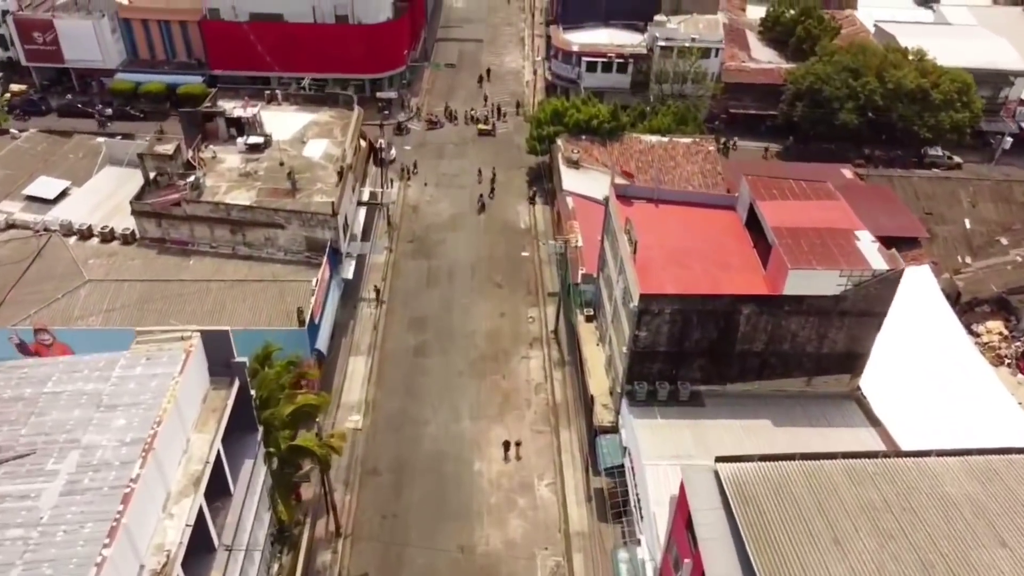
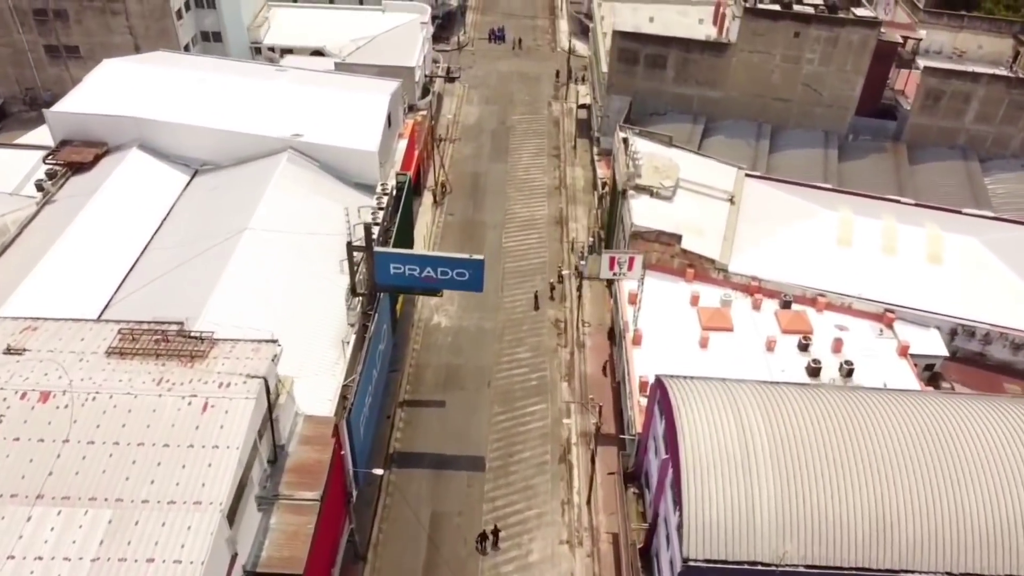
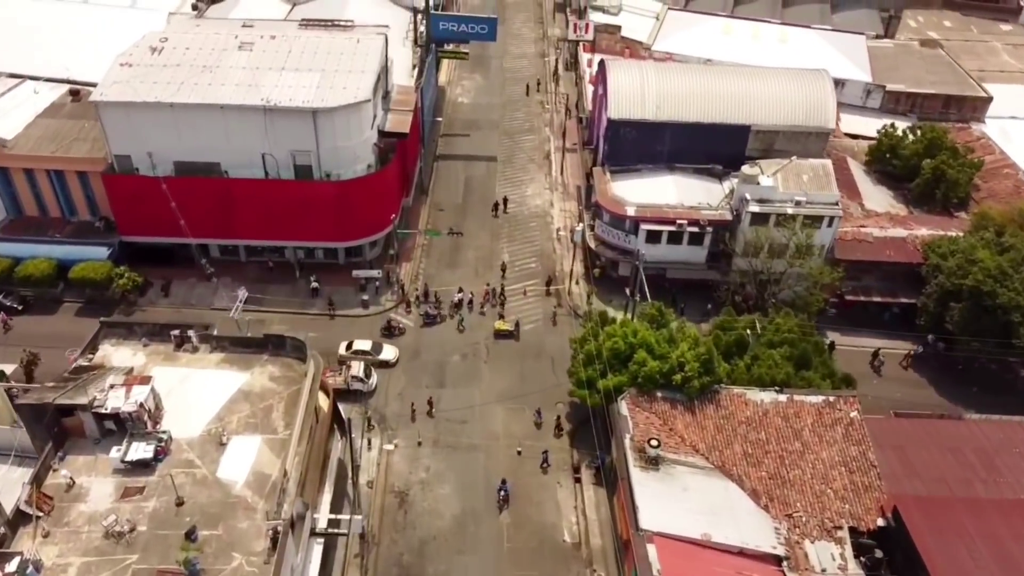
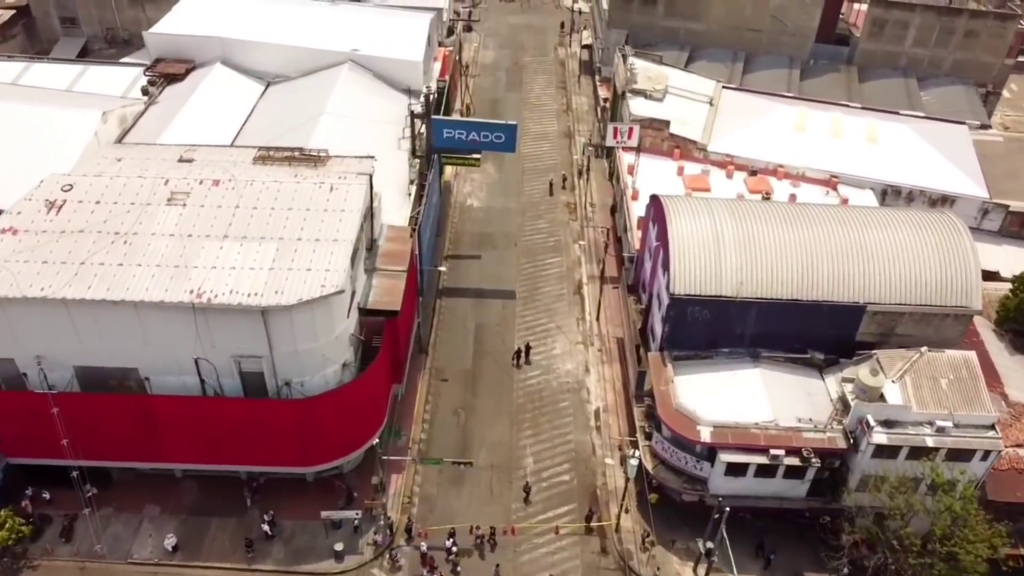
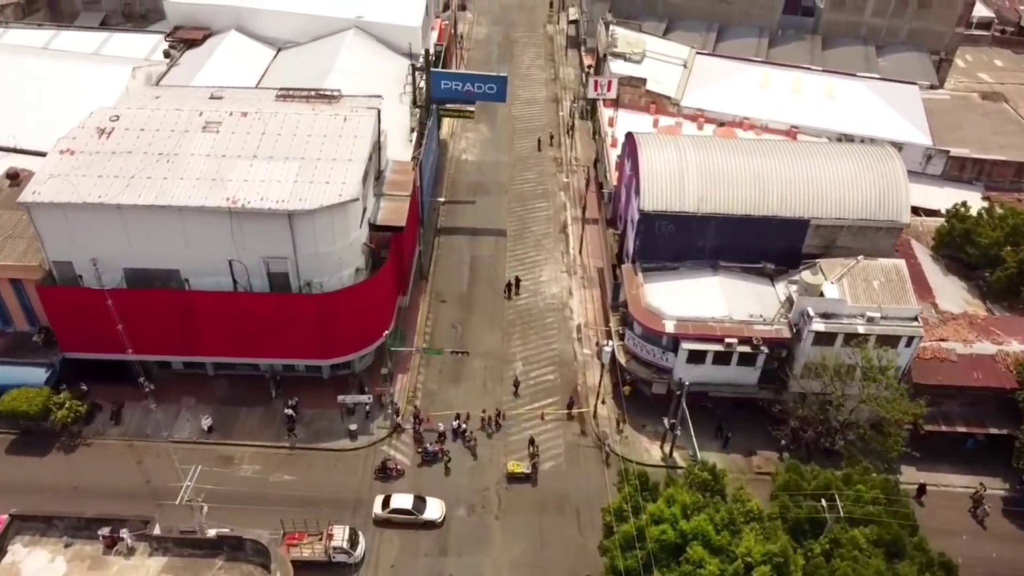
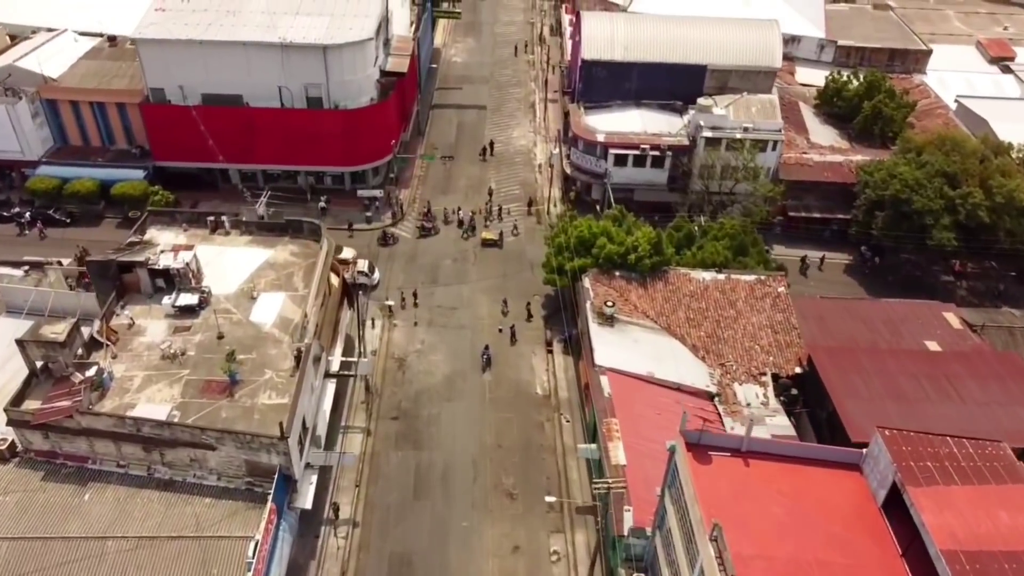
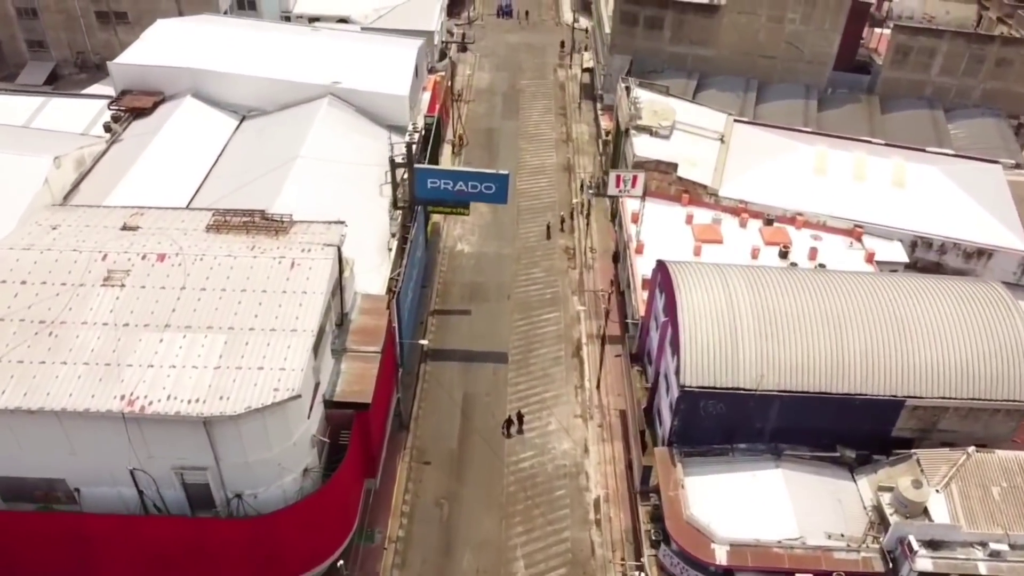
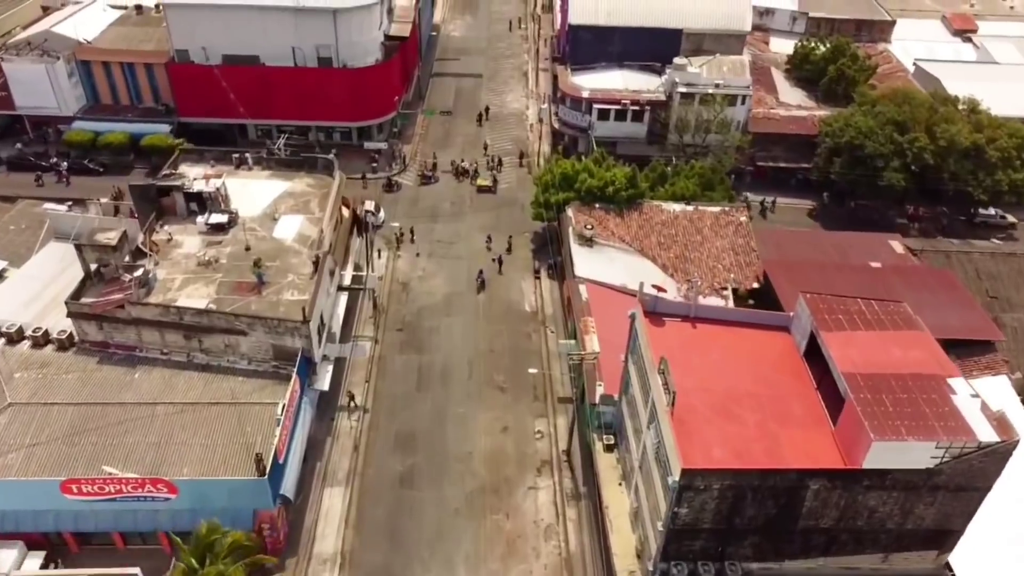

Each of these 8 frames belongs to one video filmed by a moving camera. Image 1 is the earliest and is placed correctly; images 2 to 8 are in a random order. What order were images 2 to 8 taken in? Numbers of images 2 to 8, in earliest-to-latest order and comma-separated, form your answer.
8, 6, 3, 5, 4, 7, 2
